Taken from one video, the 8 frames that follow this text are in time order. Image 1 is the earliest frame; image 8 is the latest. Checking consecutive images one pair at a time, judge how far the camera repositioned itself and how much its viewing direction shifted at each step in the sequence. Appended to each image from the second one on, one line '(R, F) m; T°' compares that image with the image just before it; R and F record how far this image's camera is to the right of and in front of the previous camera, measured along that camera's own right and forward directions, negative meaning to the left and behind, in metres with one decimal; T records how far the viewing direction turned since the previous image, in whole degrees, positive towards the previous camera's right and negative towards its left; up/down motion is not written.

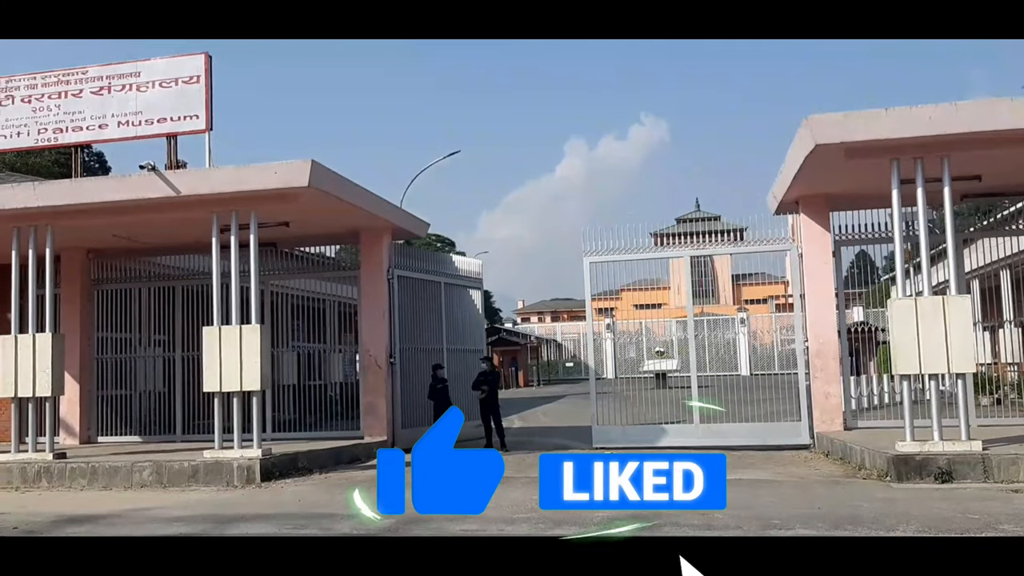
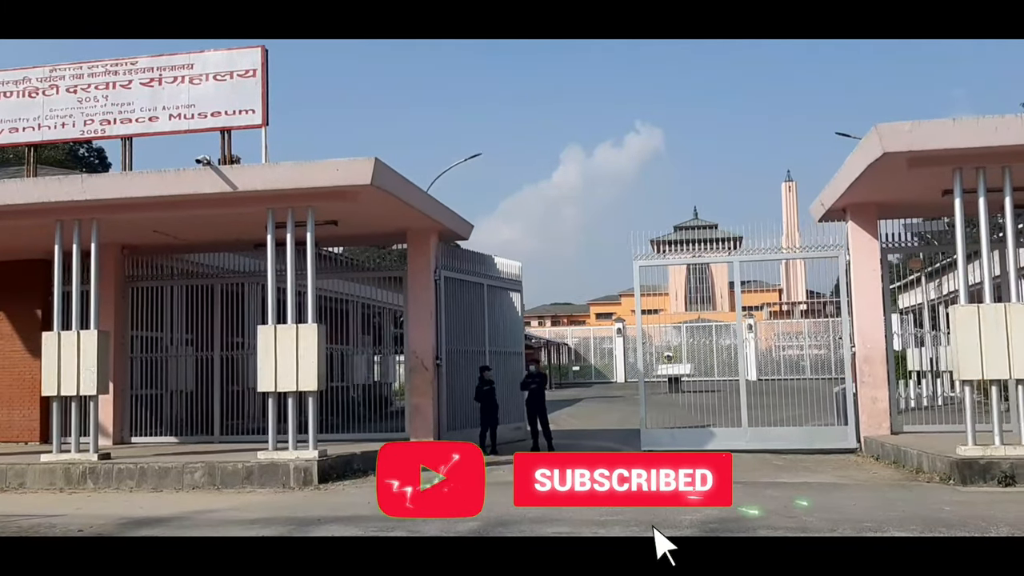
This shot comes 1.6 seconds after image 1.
(-1.4, +0.1) m; +2°
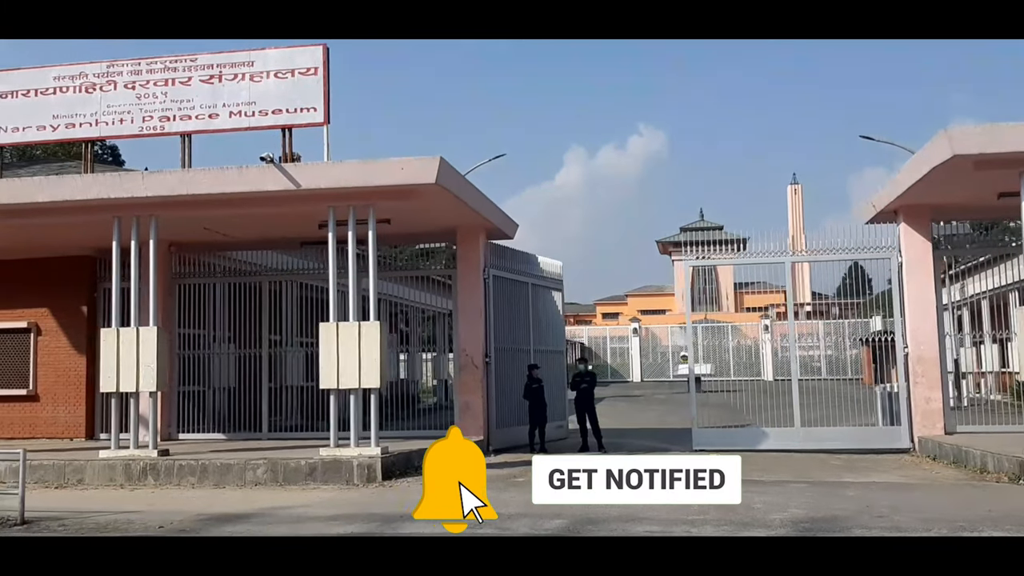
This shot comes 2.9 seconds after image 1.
(-1.2, 0.0) m; +1°
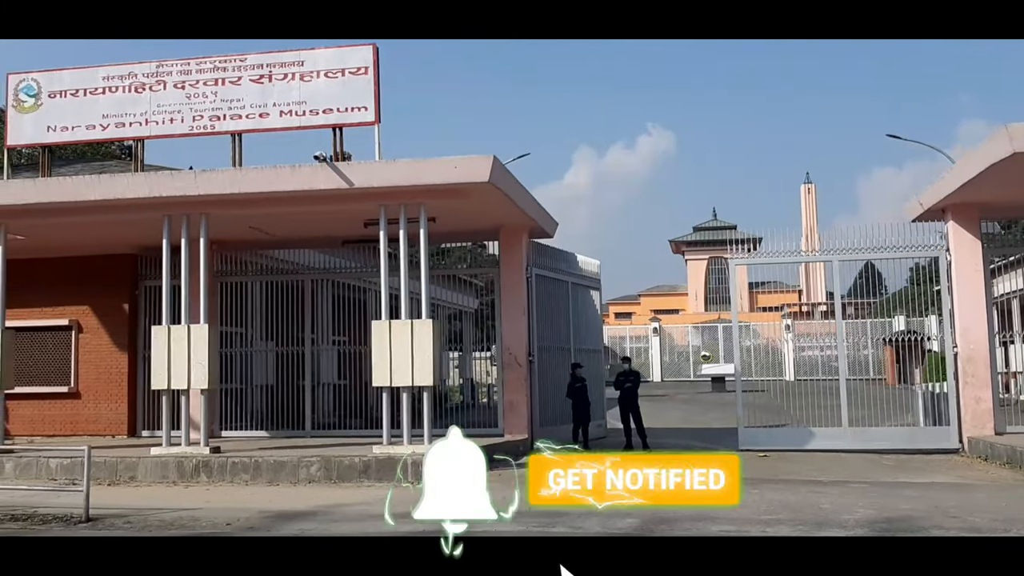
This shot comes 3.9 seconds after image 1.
(-0.9, 0.0) m; 0°
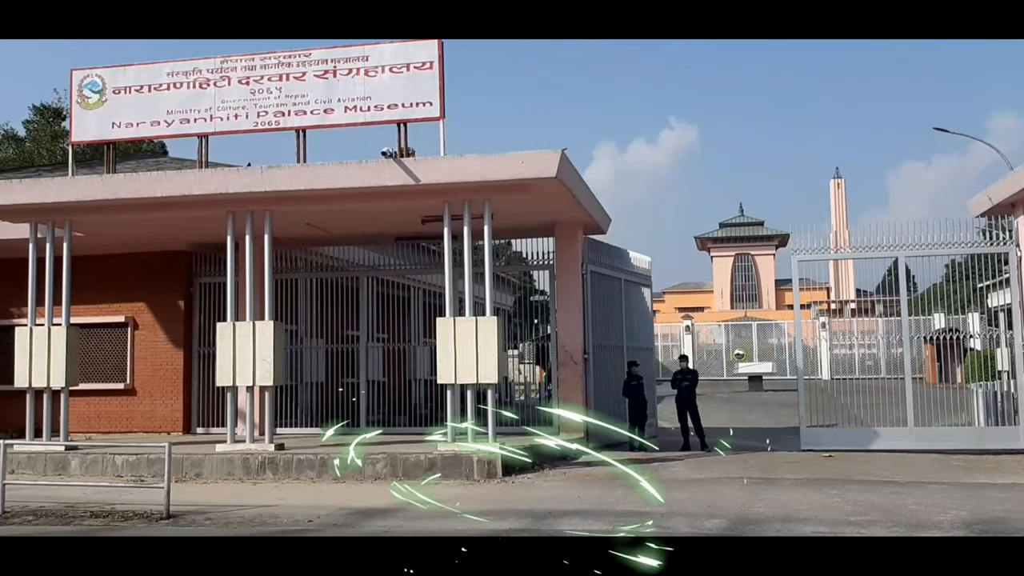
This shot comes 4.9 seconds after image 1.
(-0.9, +0.1) m; -1°
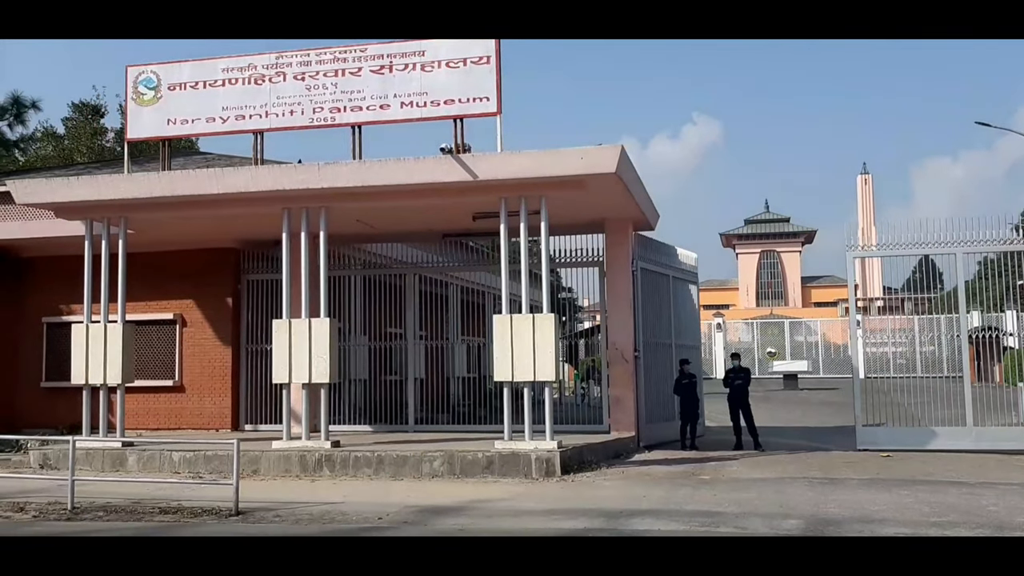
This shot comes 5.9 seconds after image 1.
(-0.7, +0.1) m; -1°
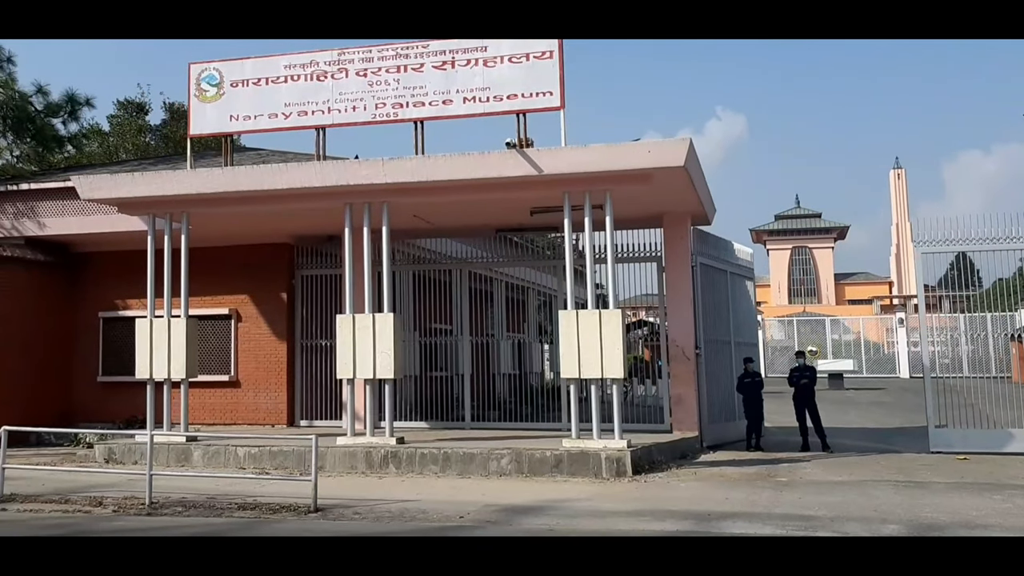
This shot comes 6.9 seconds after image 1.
(-0.9, +0.2) m; -2°
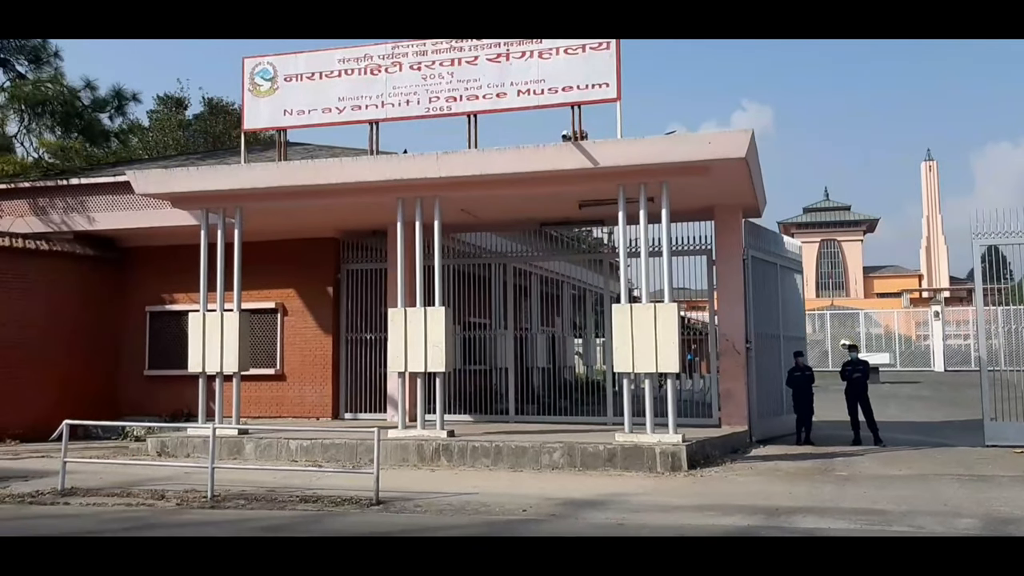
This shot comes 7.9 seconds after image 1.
(-0.6, 0.0) m; -1°
